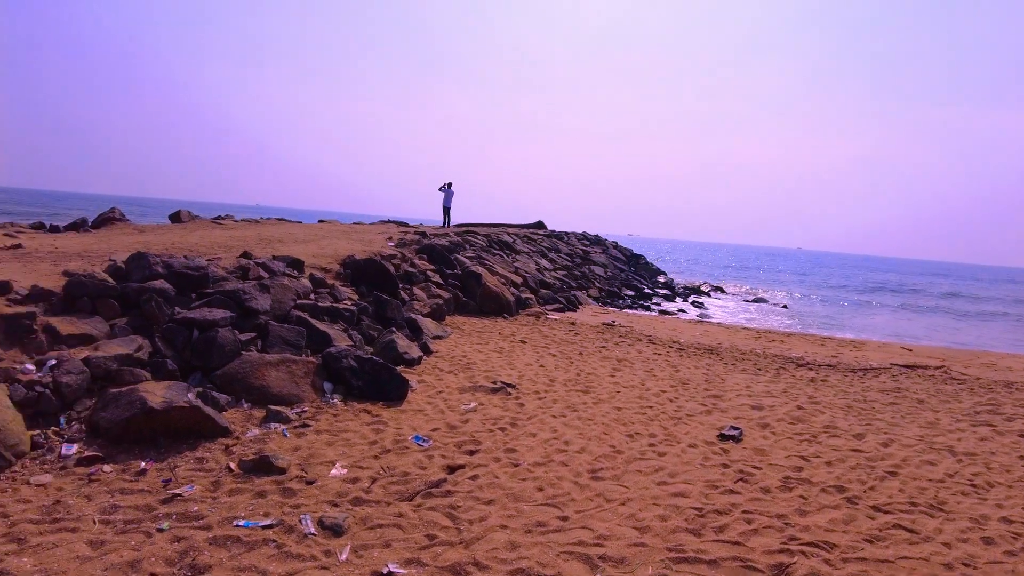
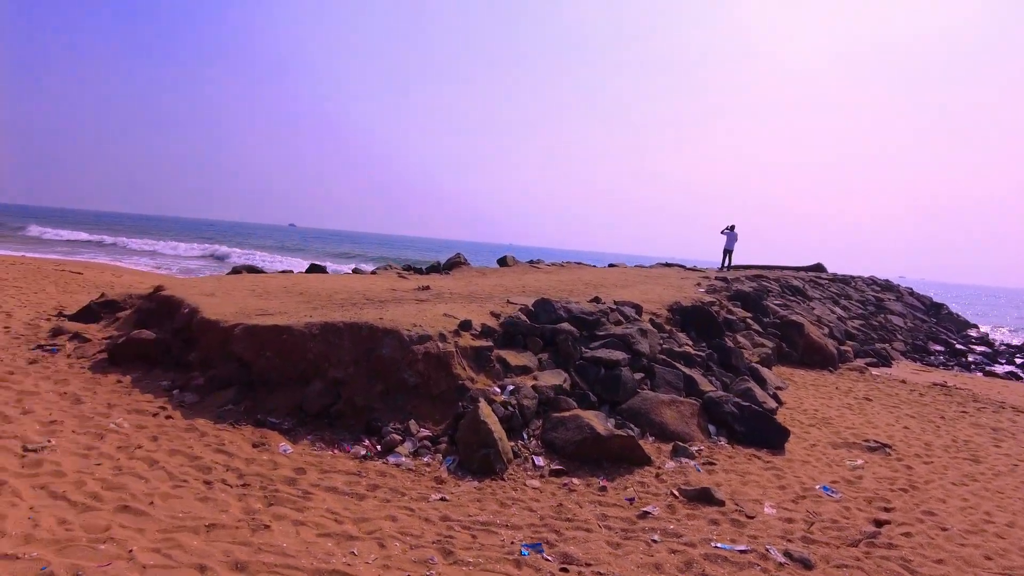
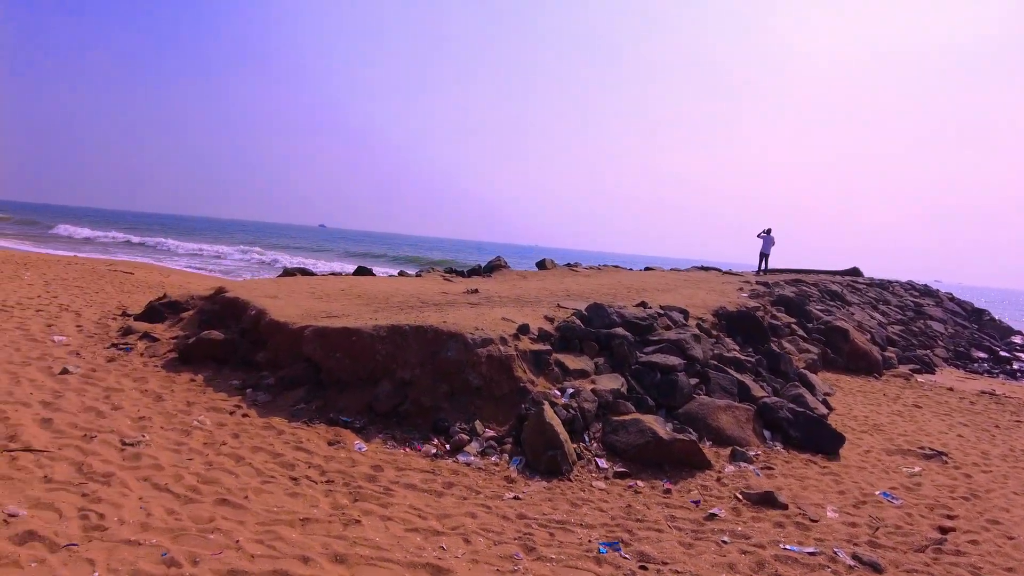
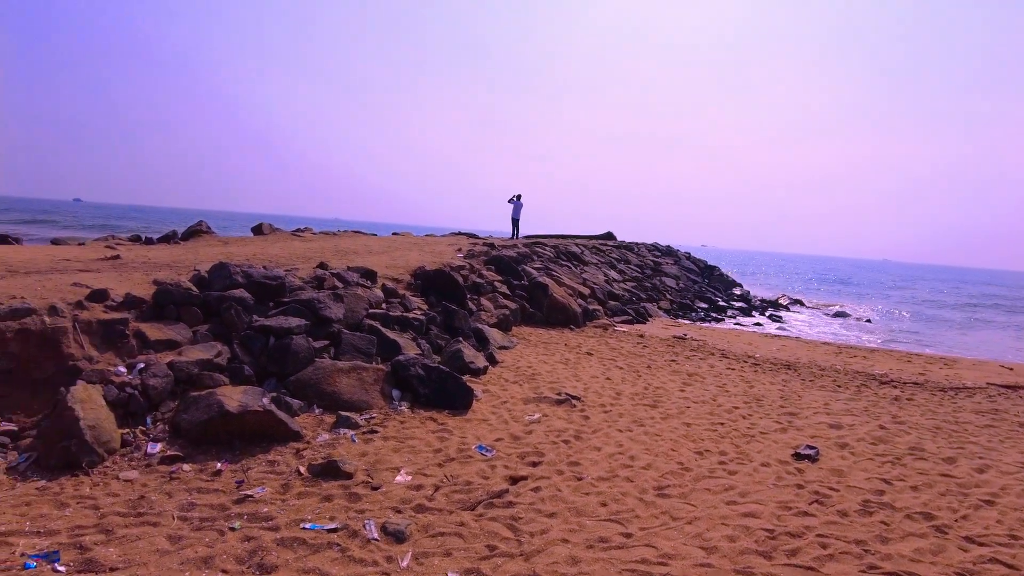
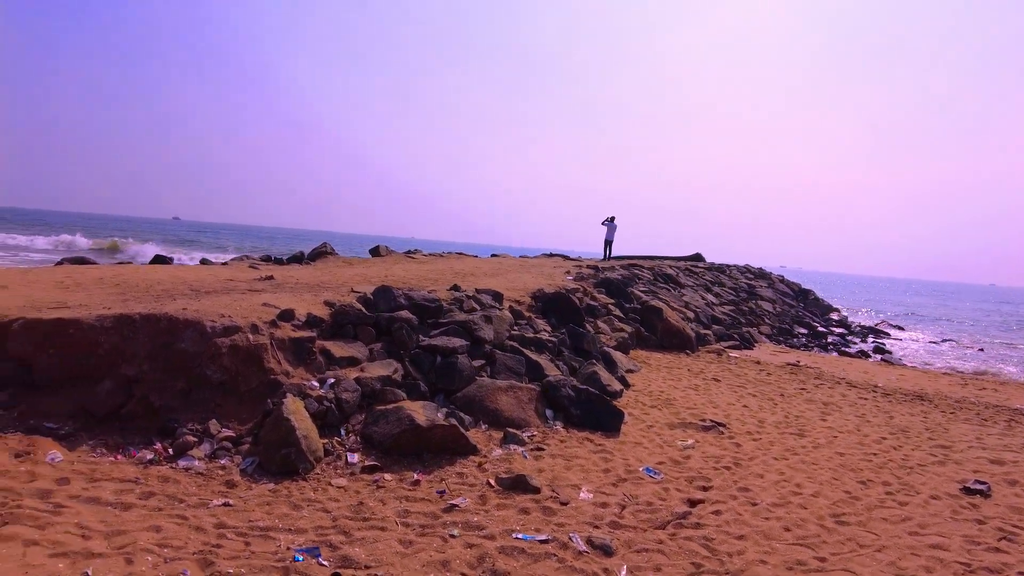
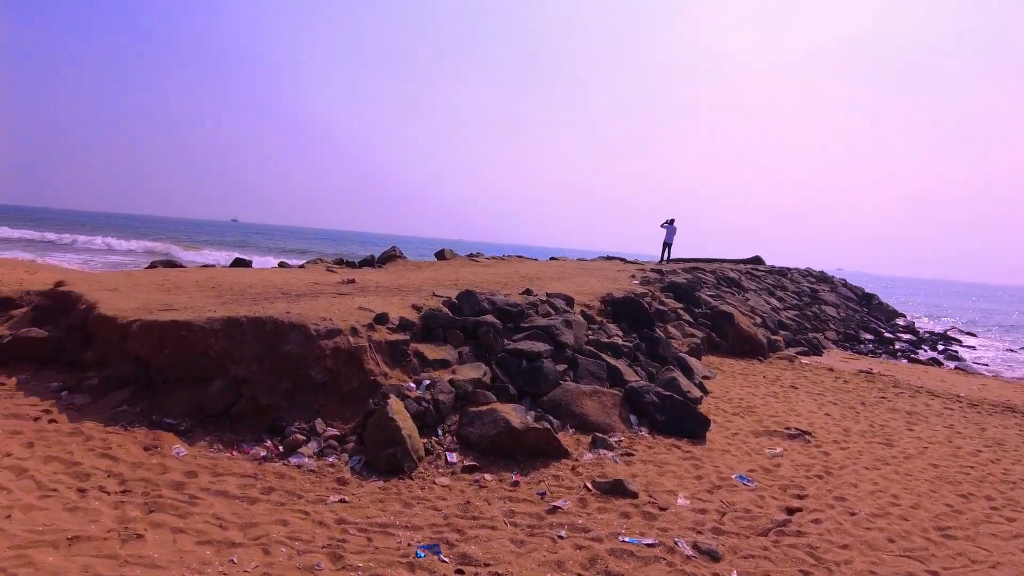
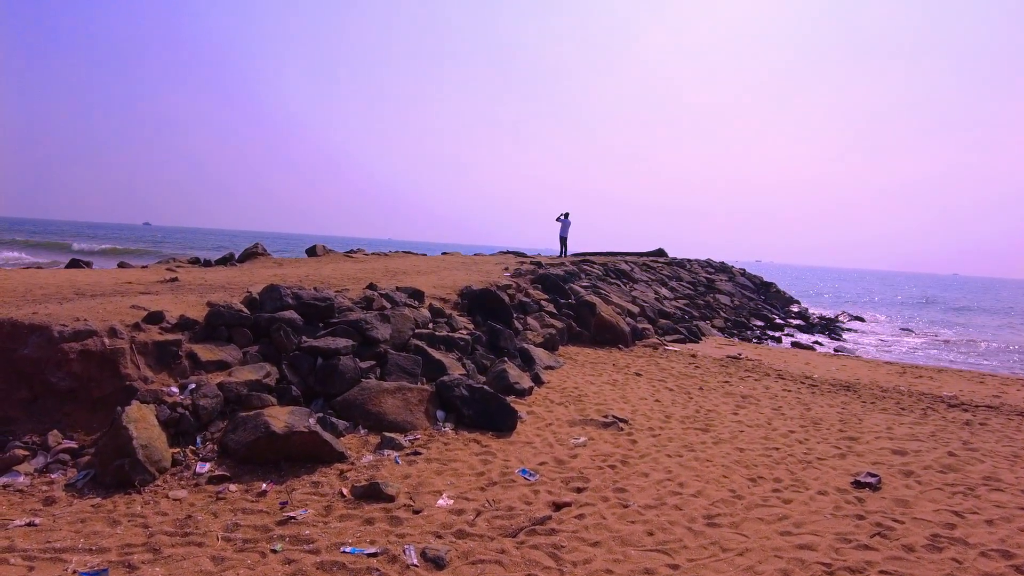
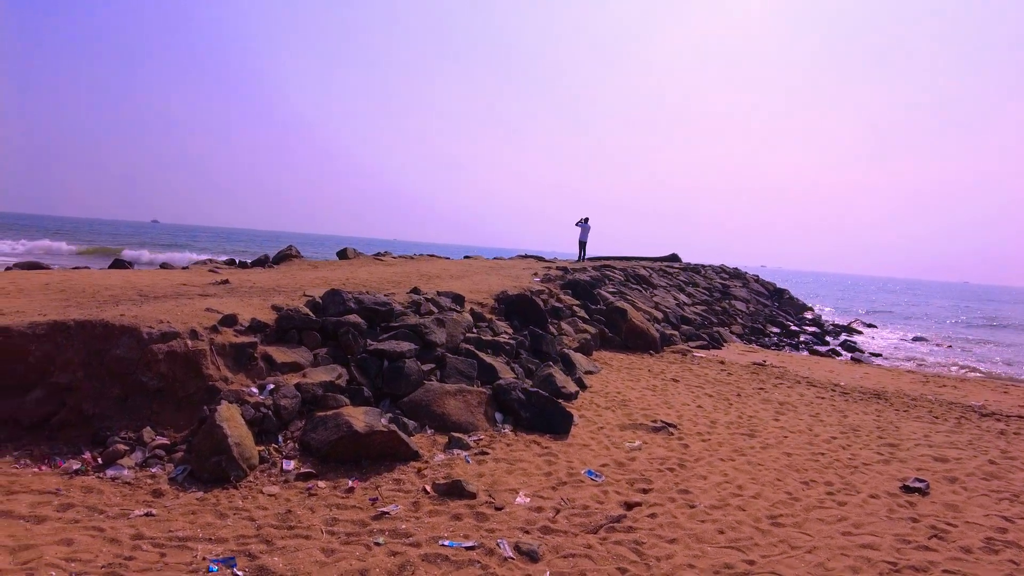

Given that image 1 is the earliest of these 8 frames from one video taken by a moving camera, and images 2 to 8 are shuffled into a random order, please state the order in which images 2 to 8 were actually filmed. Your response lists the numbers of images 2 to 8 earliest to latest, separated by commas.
4, 7, 8, 5, 6, 2, 3
